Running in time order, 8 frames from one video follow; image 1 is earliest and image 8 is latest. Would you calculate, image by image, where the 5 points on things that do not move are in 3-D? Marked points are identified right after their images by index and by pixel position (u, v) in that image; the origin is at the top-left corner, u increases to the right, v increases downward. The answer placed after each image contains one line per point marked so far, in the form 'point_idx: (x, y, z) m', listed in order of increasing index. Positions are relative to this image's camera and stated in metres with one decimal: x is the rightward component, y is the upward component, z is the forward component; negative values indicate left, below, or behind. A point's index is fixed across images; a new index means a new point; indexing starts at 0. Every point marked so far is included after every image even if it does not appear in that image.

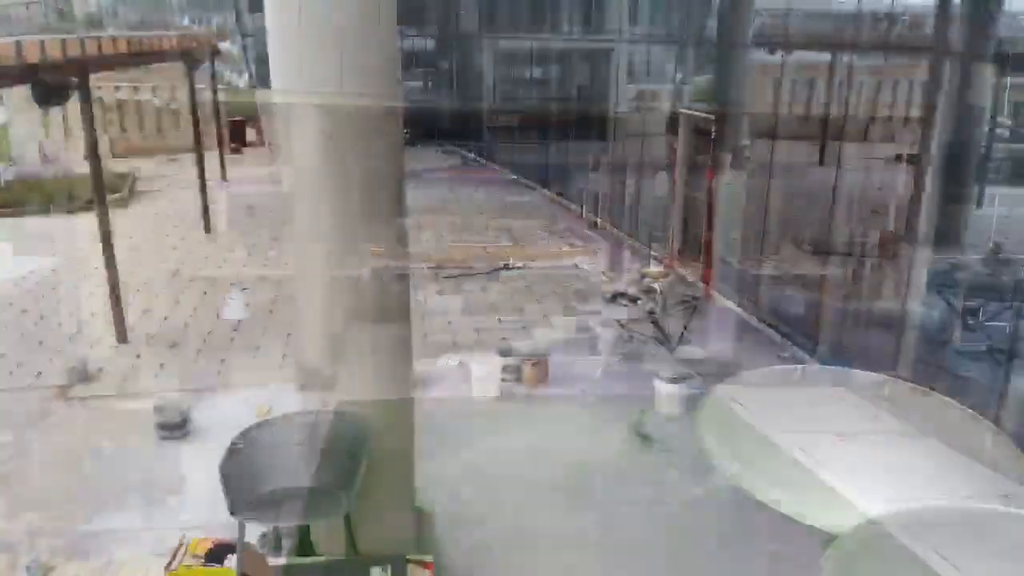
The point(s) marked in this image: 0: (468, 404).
0: (-0.3, -0.9, +6.6) m
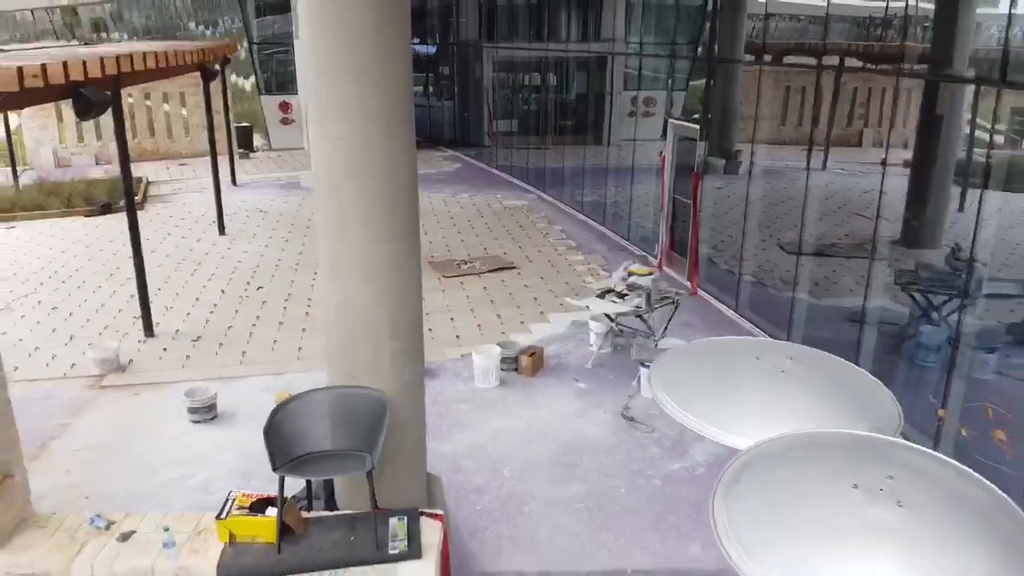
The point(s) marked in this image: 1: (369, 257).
0: (-0.4, -0.9, +7.2) m
1: (-0.8, +0.2, +4.5) m
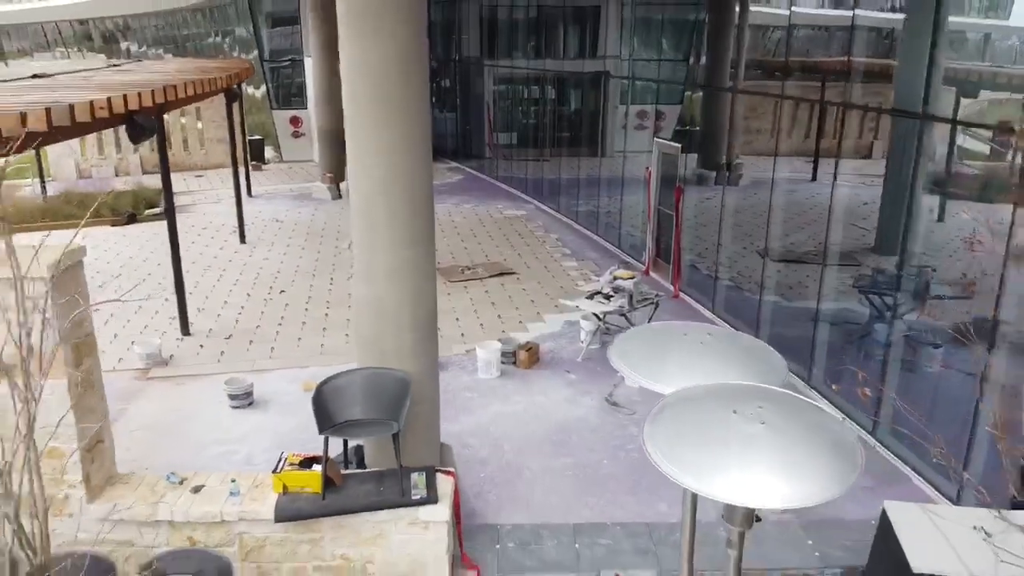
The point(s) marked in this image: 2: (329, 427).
0: (-0.4, -0.9, +8.2) m
1: (-0.8, +0.2, +5.5) m
2: (-1.1, -0.9, +5.4) m
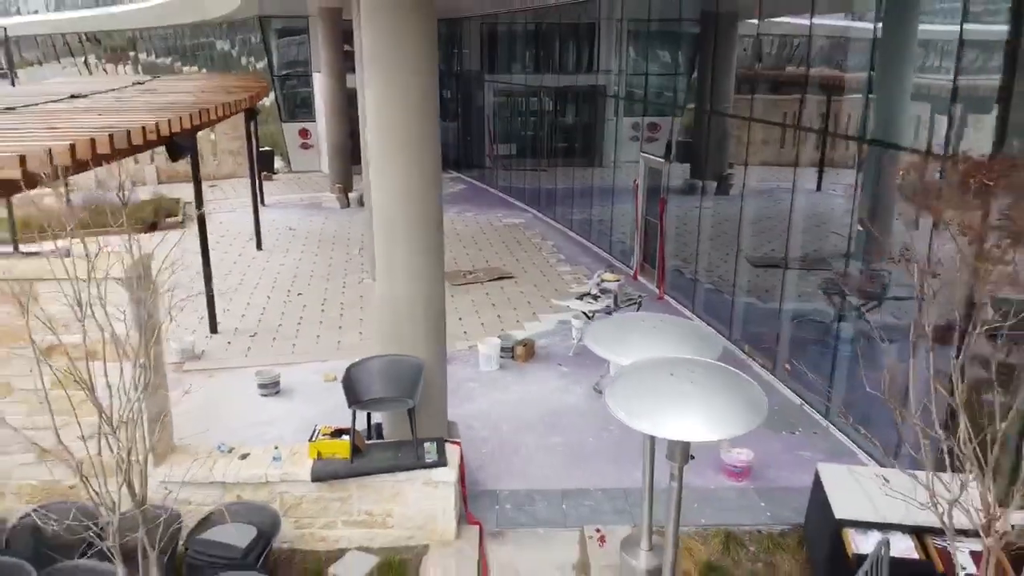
0: (-0.4, -1.0, +9.2) m
1: (-0.8, +0.2, +6.5) m
2: (-1.2, -0.9, +6.4) m
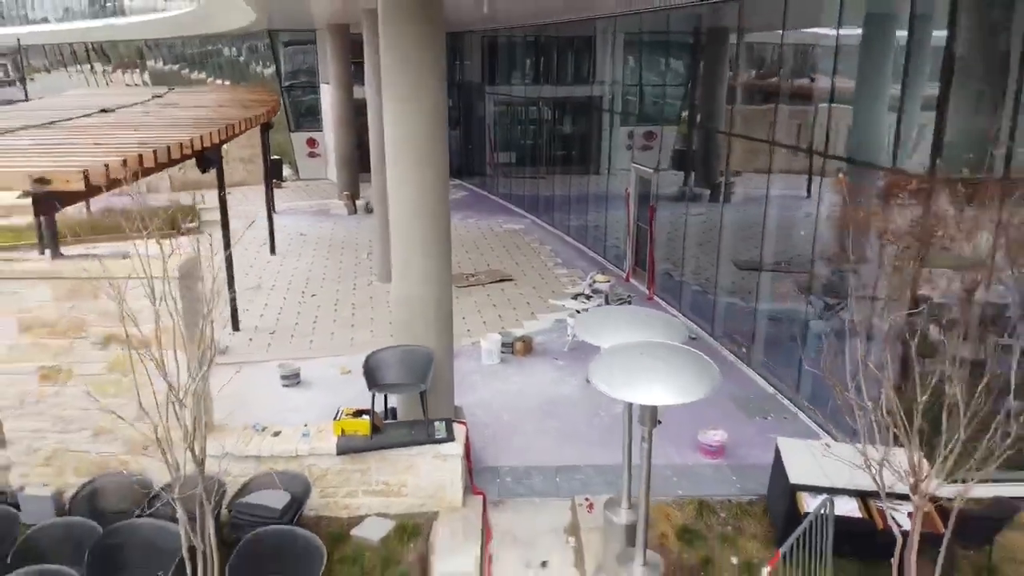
0: (-0.4, -1.0, +10.0) m
1: (-0.9, +0.3, +7.4) m
2: (-1.2, -0.9, +7.2) m
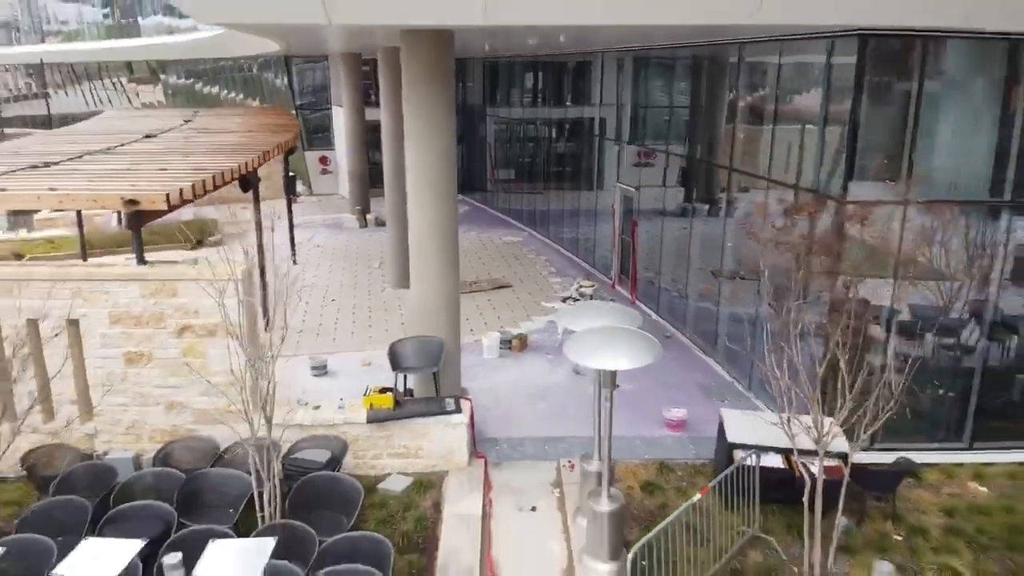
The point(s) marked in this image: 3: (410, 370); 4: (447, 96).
0: (-0.4, -1.0, +11.6) m
1: (-0.9, +0.2, +9.0) m
2: (-1.2, -0.9, +8.8) m
3: (-1.1, -0.9, +8.9) m
4: (-0.7, +2.1, +8.6) m
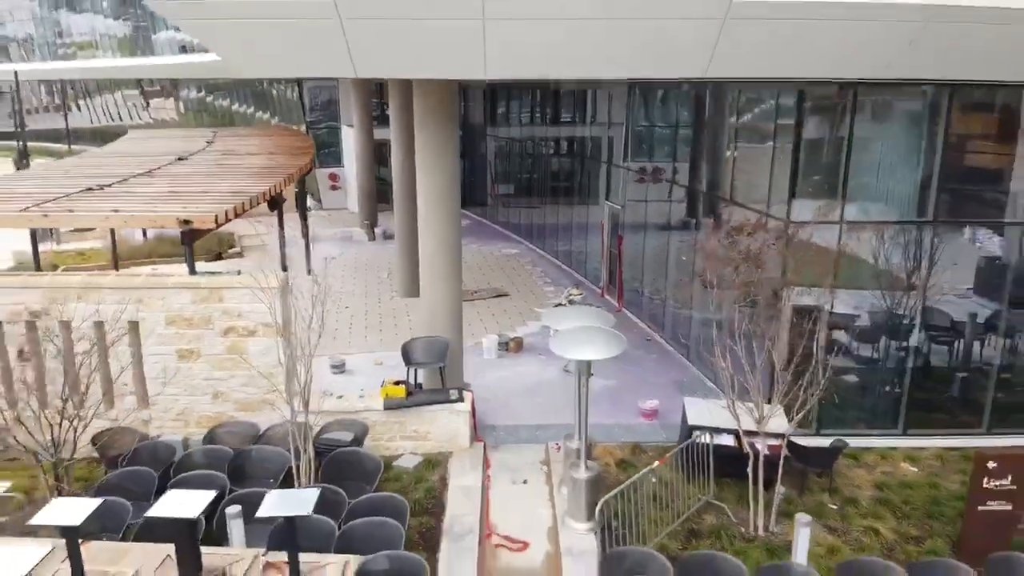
0: (-0.5, -1.1, +13.1) m
1: (-0.9, +0.1, +10.5) m
2: (-1.3, -1.0, +10.3) m
3: (-1.2, -1.0, +10.3) m
4: (-0.8, +2.0, +10.1) m
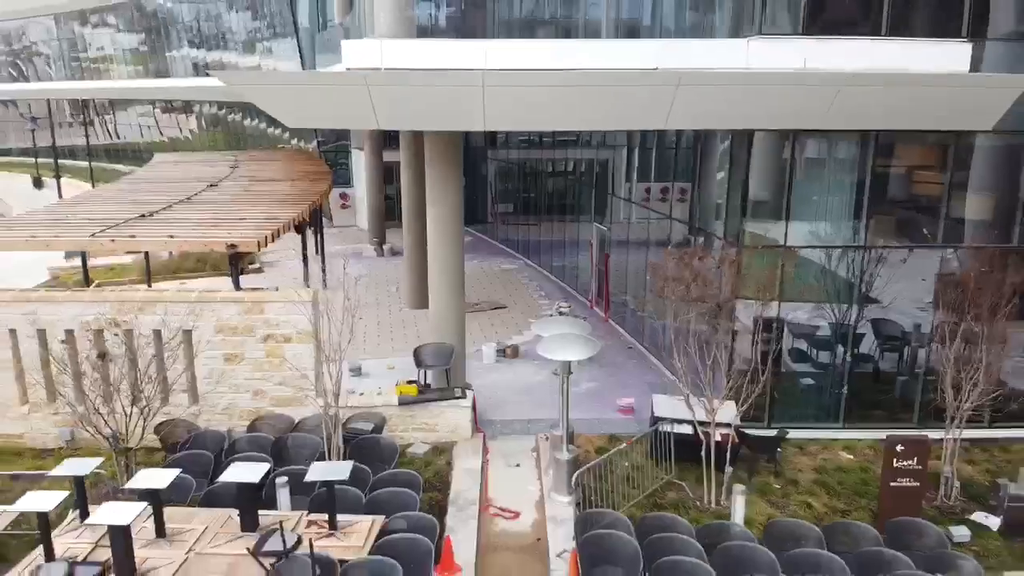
0: (-0.6, -1.4, +14.9) m
1: (-1.0, -0.1, +12.3) m
2: (-1.3, -1.2, +12.1) m
3: (-1.3, -1.2, +12.1) m
4: (-0.8, +1.8, +11.9) m
